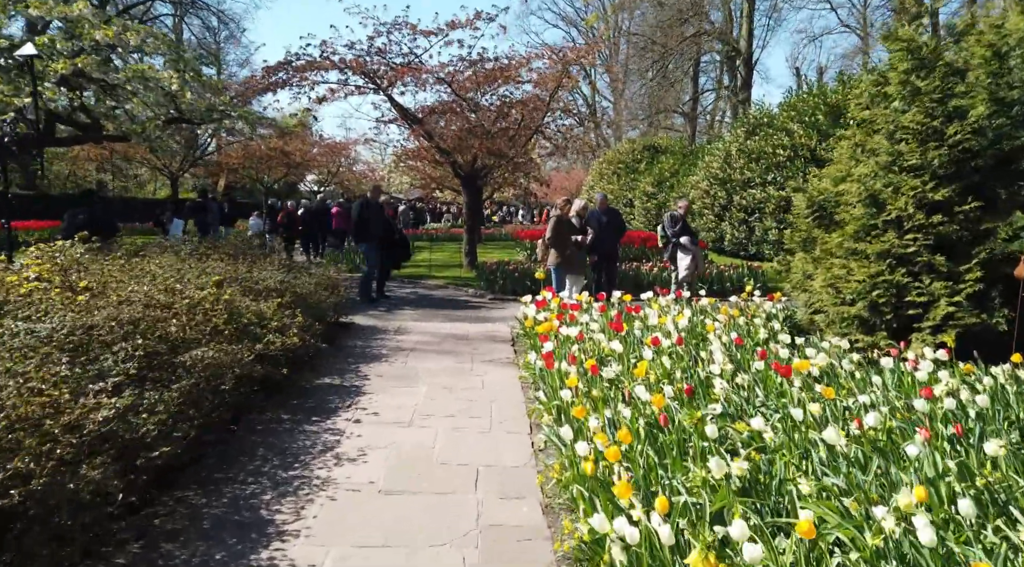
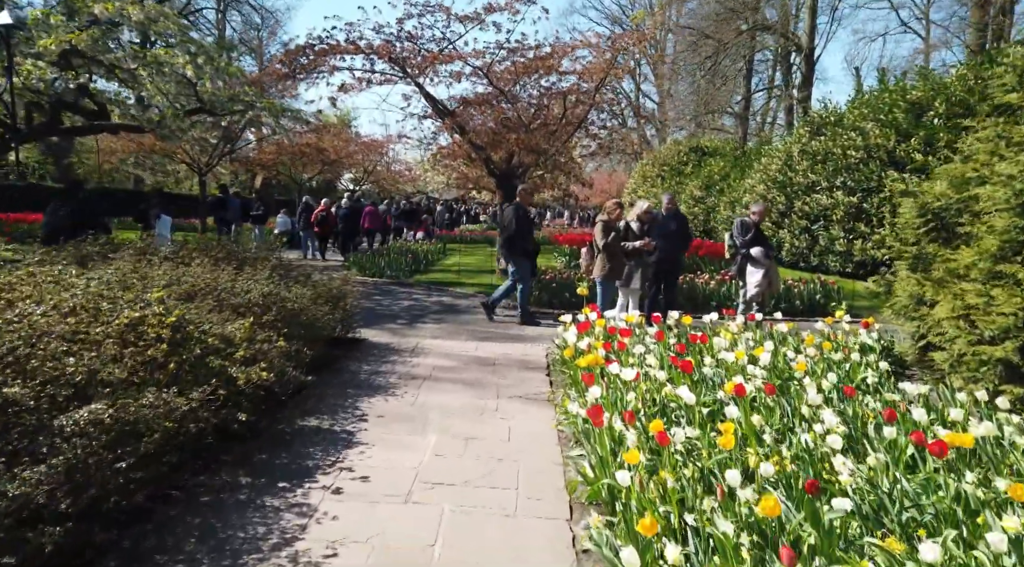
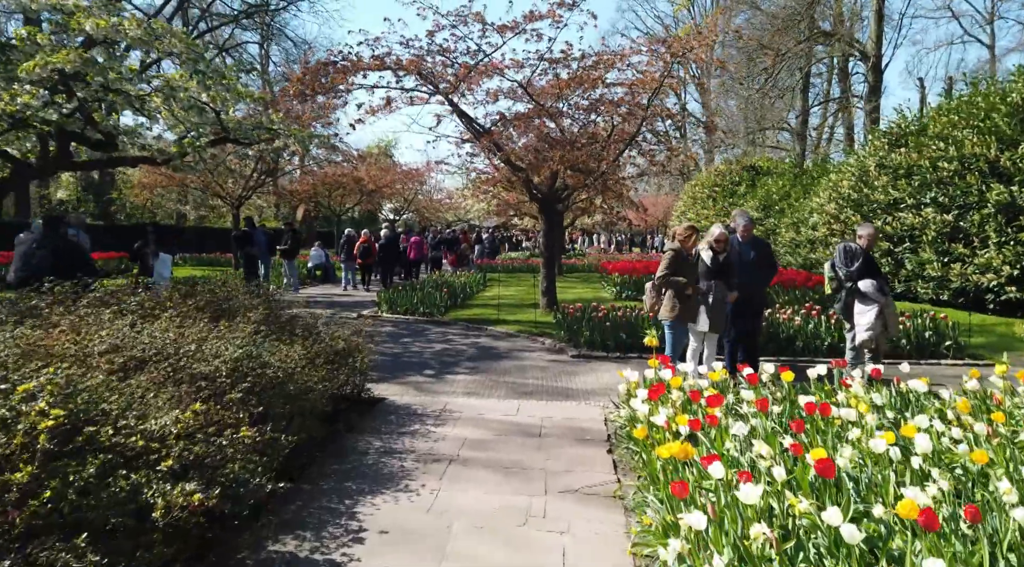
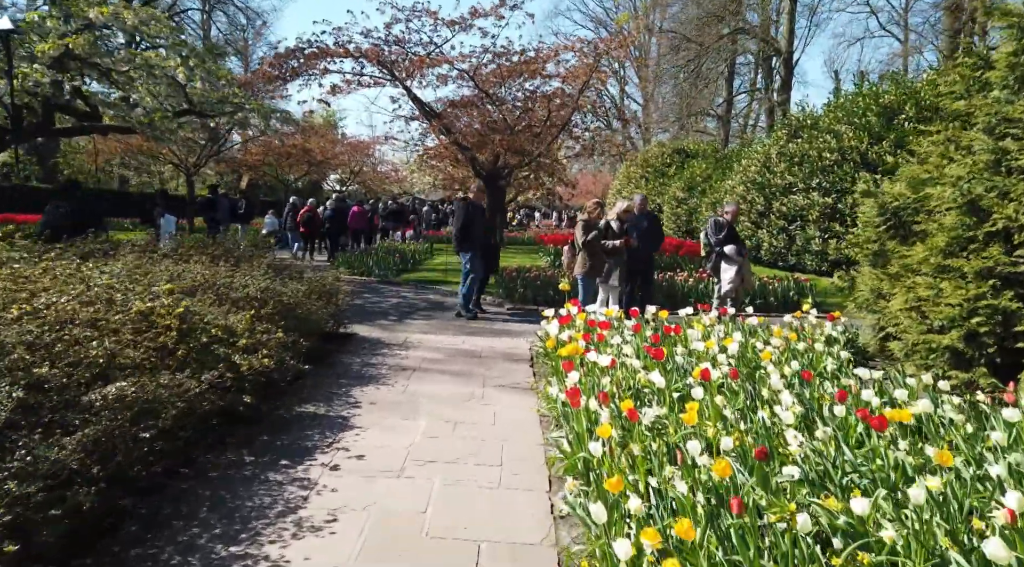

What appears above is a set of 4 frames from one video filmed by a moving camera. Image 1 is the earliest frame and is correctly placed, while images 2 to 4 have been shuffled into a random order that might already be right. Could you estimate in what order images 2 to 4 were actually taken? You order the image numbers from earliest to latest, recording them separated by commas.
4, 2, 3
